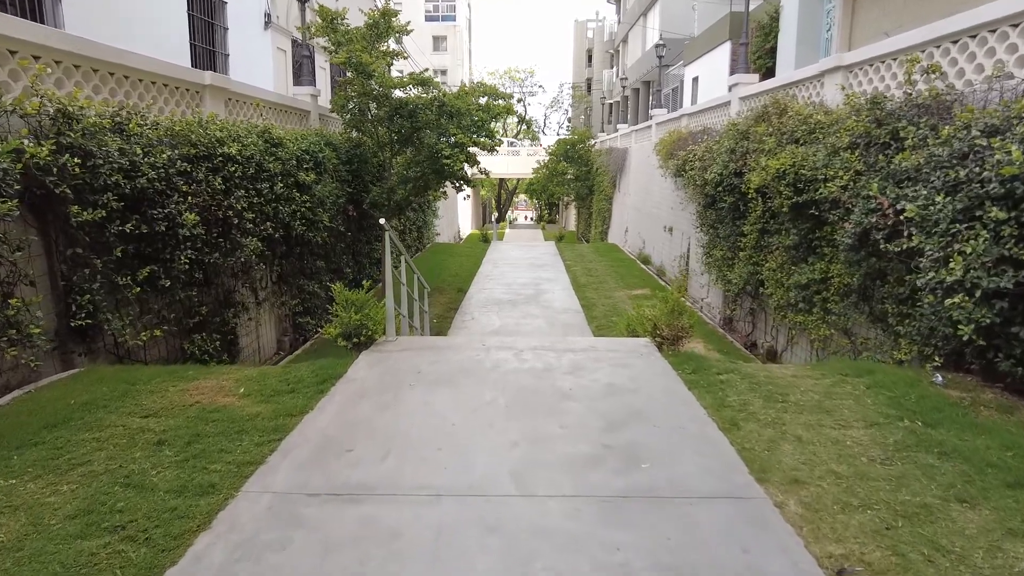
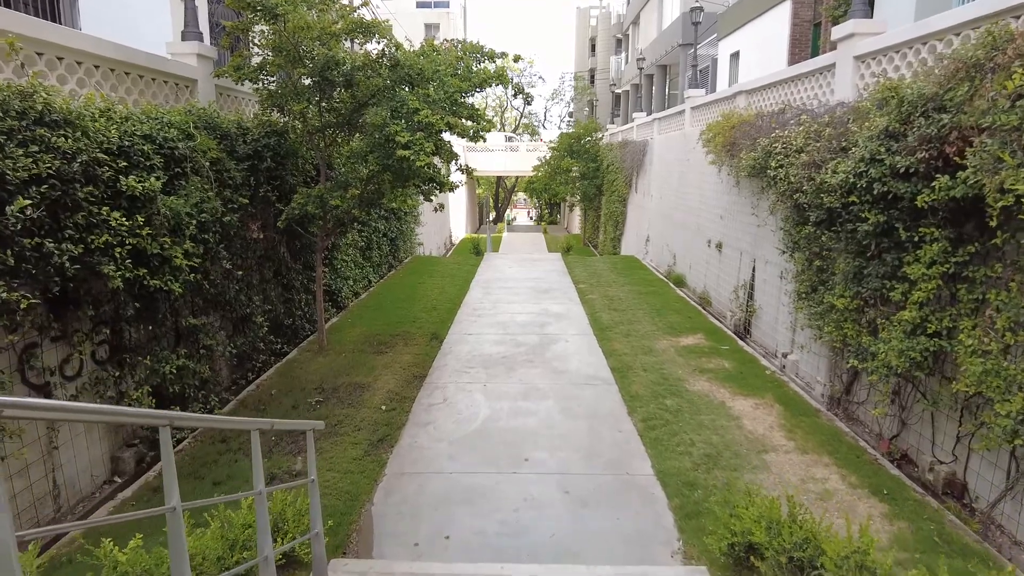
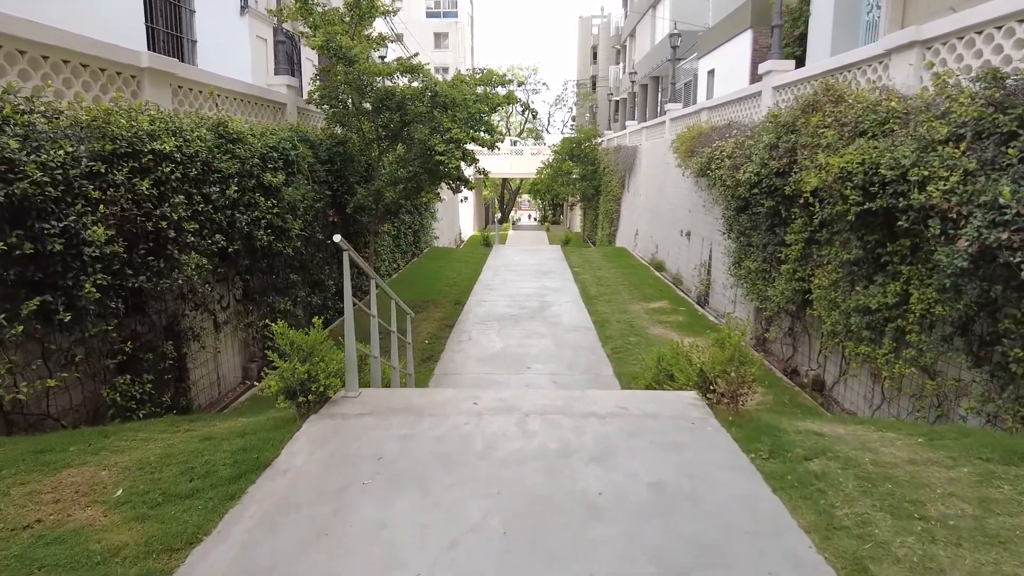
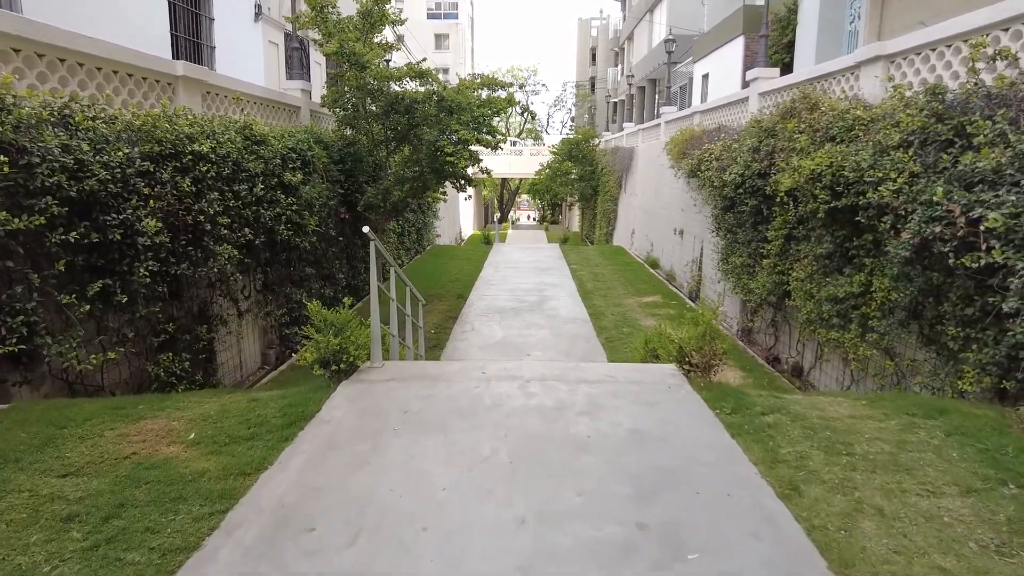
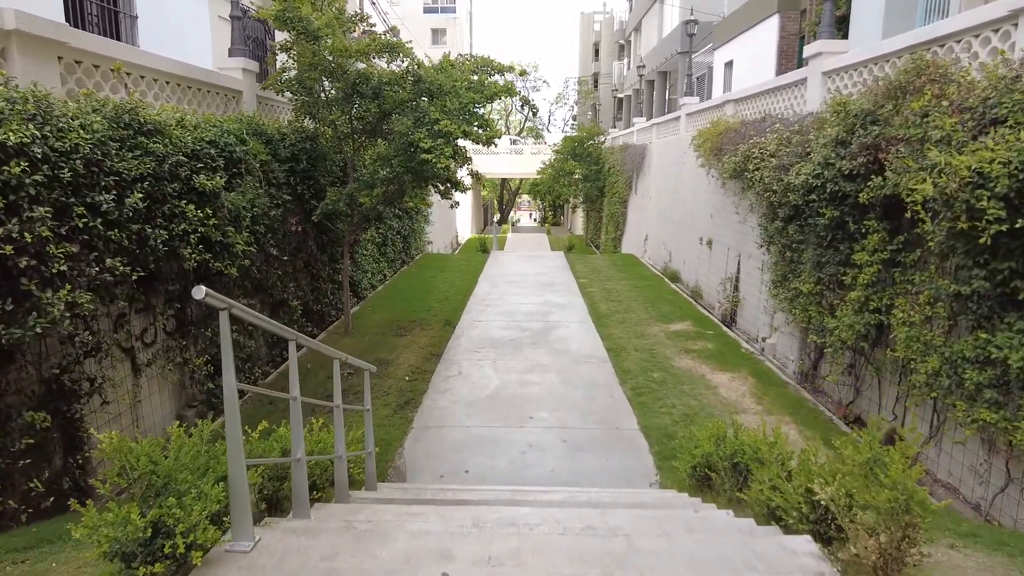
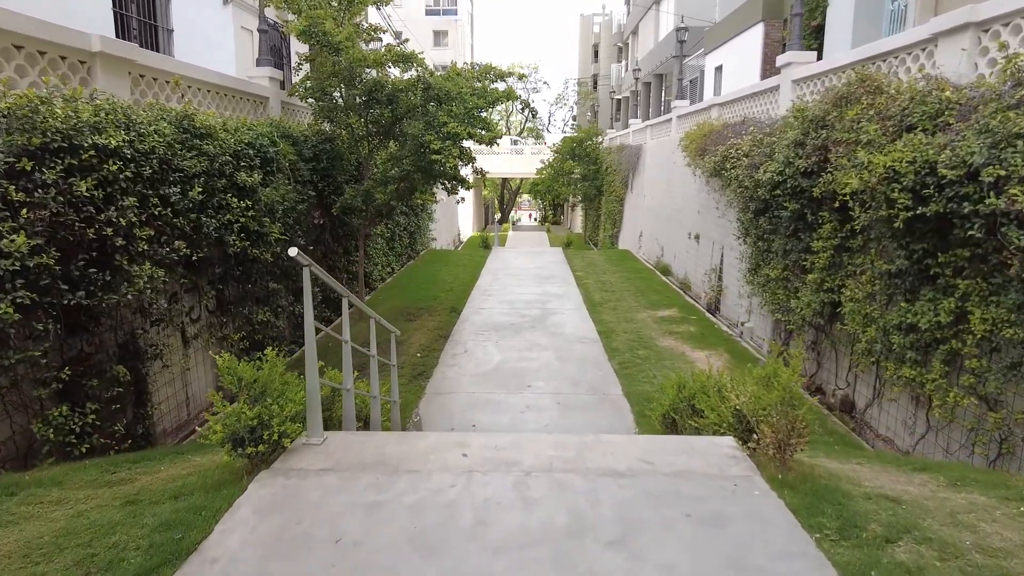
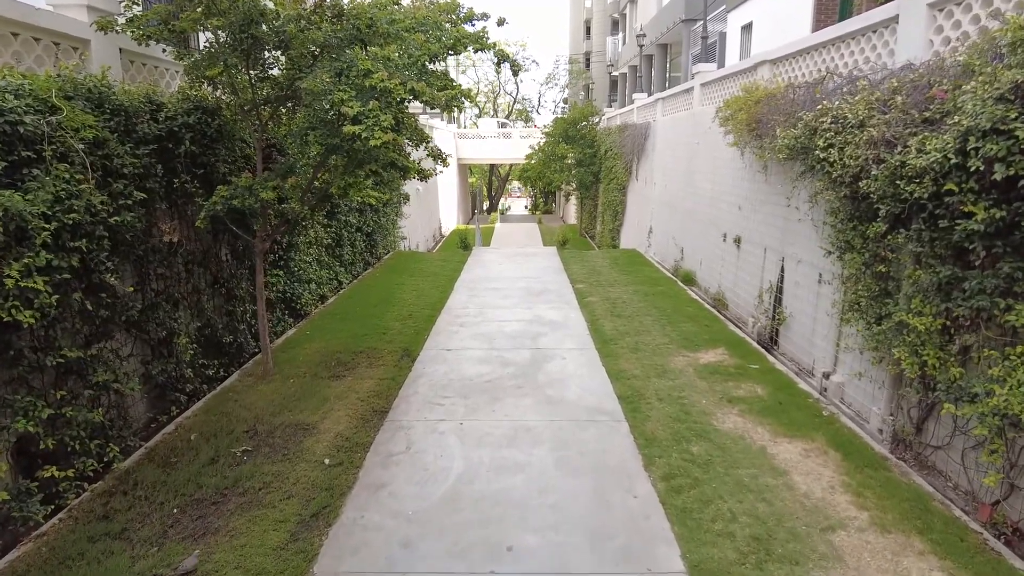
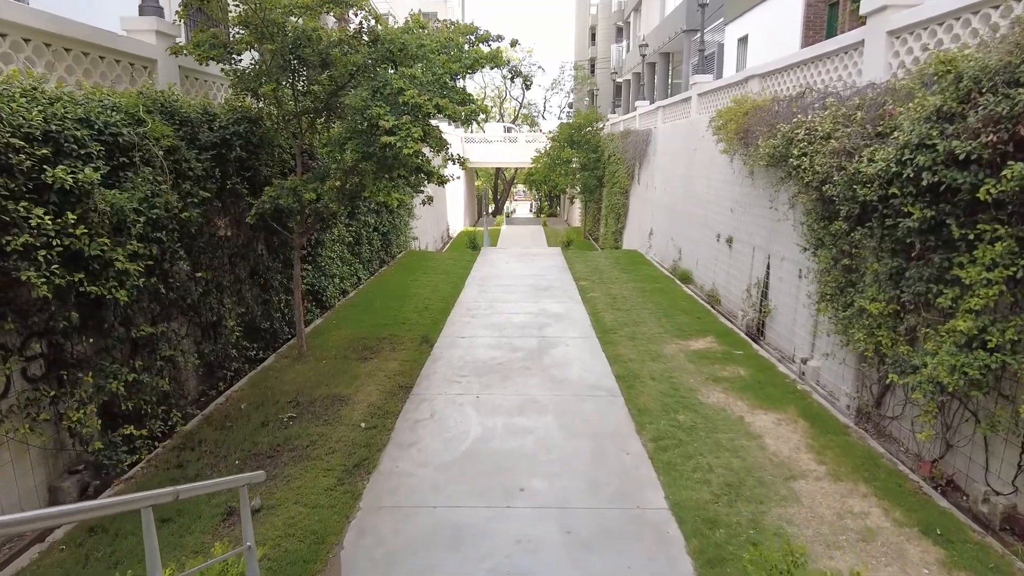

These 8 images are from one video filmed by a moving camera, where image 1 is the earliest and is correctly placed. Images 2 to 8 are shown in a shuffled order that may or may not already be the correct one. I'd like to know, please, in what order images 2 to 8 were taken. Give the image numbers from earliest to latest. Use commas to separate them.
4, 3, 6, 5, 2, 8, 7
